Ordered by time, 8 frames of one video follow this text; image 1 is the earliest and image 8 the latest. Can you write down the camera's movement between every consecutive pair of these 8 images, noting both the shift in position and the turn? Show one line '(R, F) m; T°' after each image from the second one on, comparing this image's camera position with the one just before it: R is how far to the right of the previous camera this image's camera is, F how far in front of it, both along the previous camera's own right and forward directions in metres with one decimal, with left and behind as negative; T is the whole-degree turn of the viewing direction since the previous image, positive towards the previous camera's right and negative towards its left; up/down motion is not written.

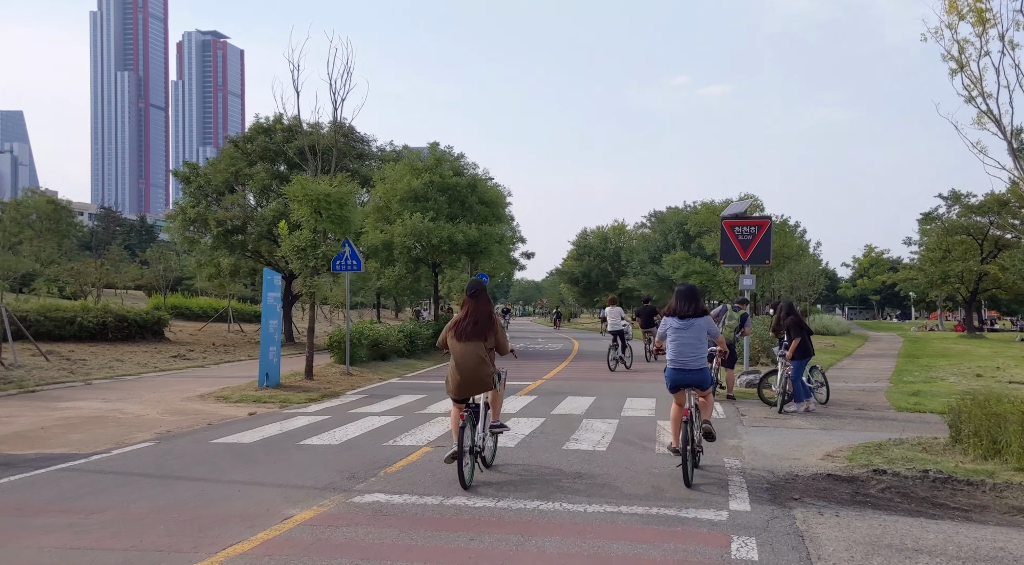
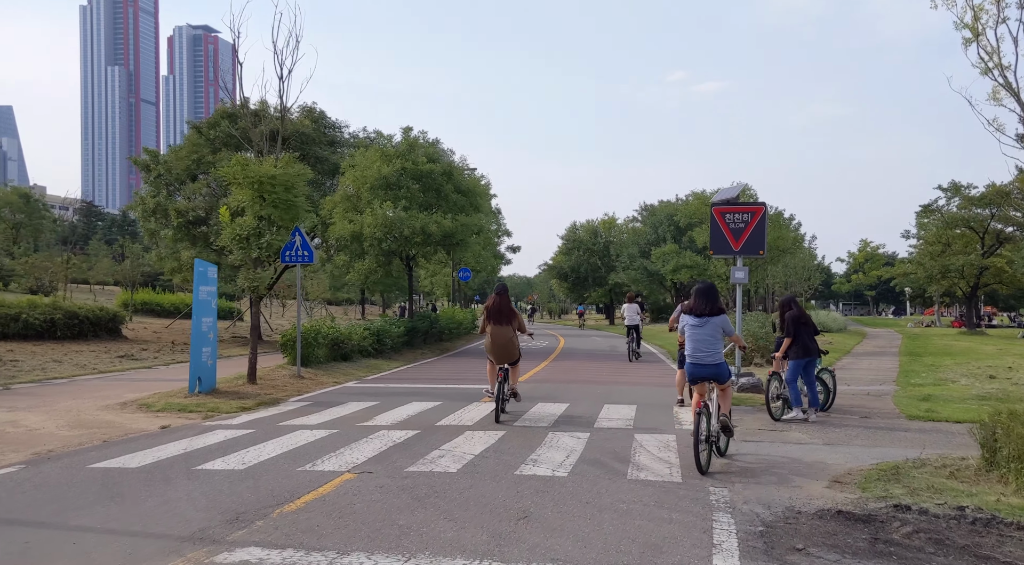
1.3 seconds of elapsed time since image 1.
(+0.5, +1.9) m; 0°
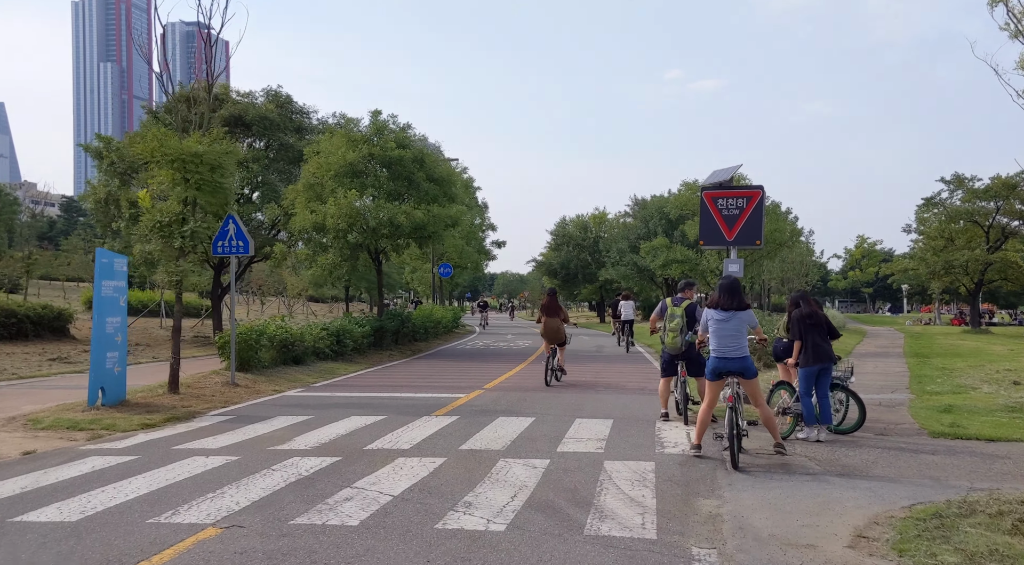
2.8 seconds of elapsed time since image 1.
(+0.5, +2.3) m; 0°
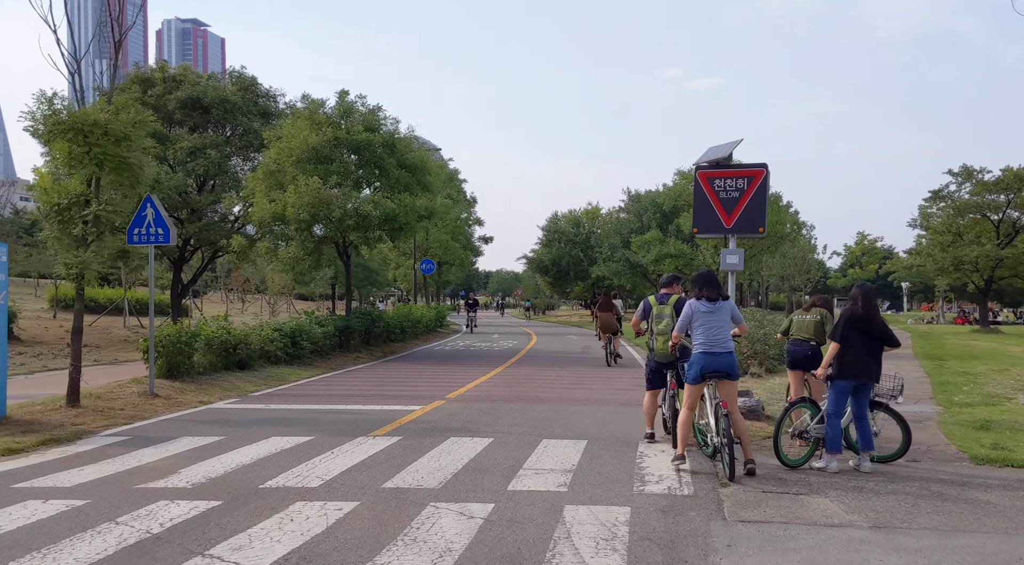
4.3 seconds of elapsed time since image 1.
(+0.5, +2.3) m; 0°
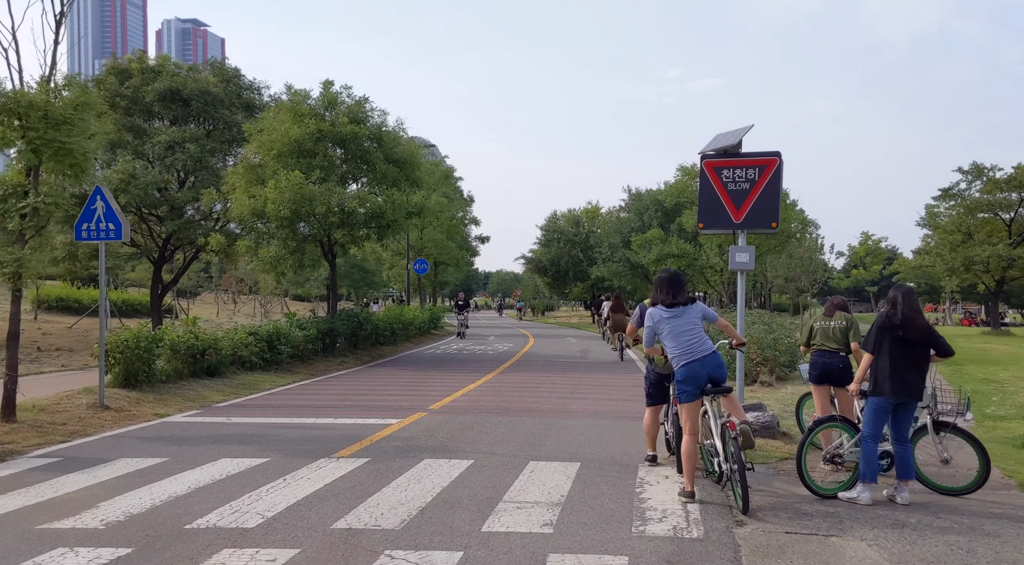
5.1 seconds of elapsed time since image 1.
(+0.2, +1.3) m; 0°
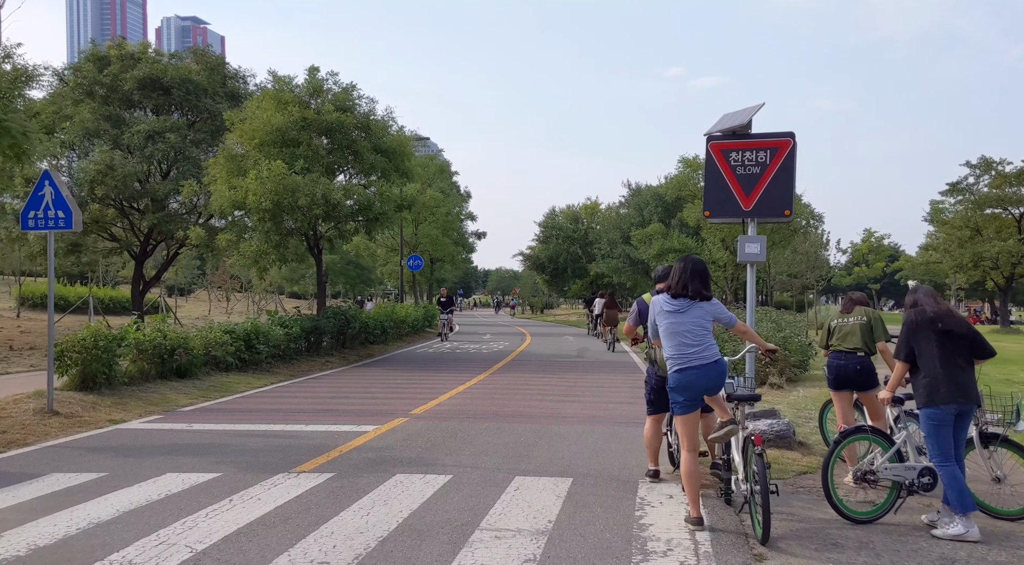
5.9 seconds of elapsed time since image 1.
(+0.1, +1.1) m; 0°
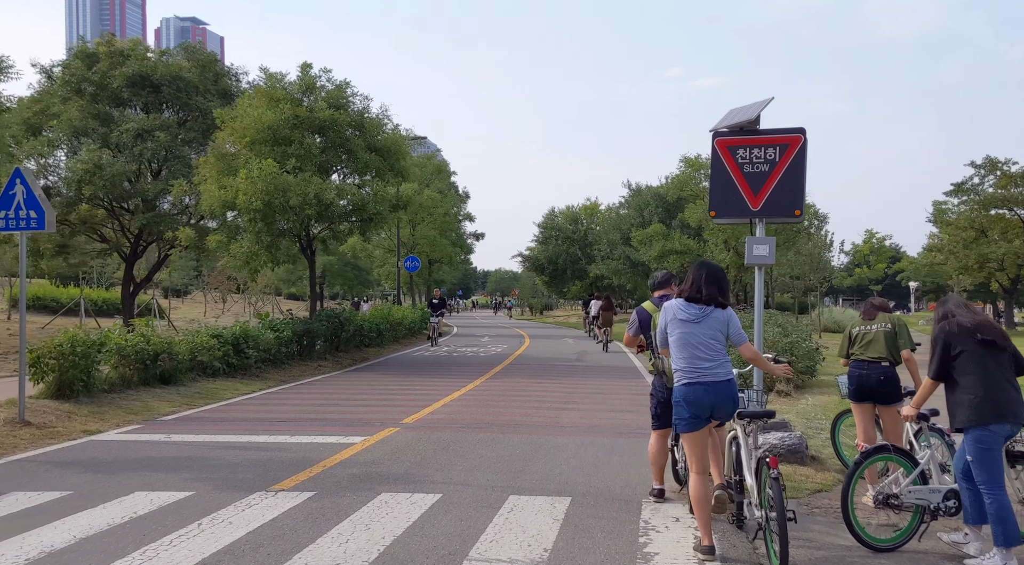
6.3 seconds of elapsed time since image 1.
(0.0, +0.6) m; 0°
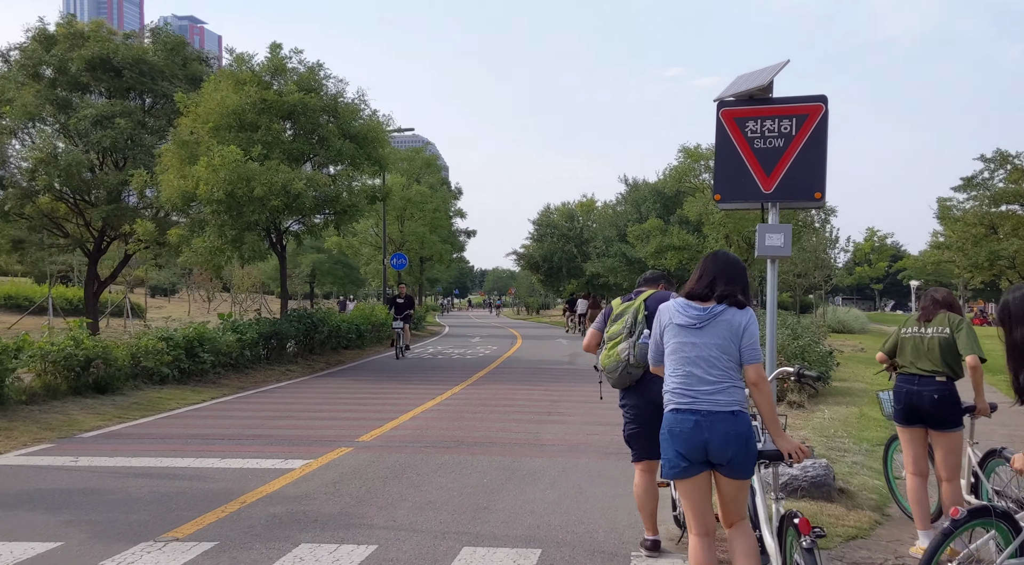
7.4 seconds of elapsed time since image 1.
(+0.3, +1.7) m; 0°
